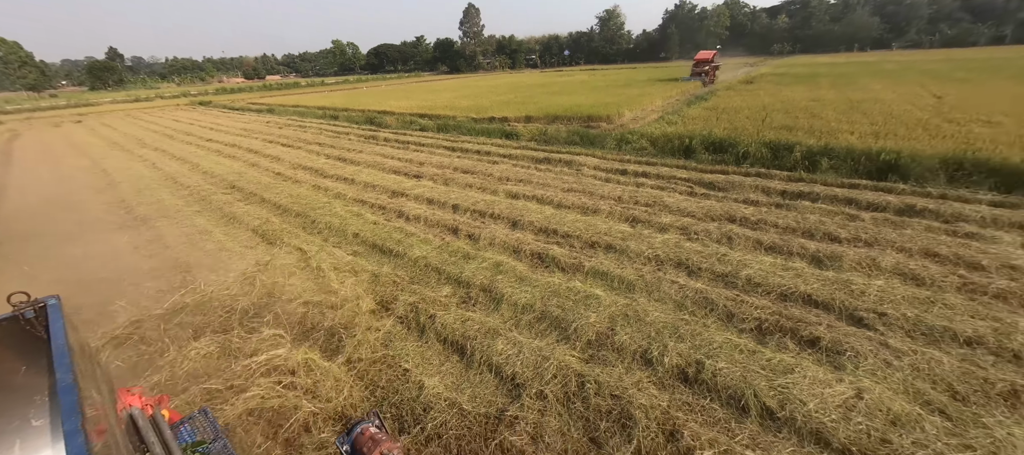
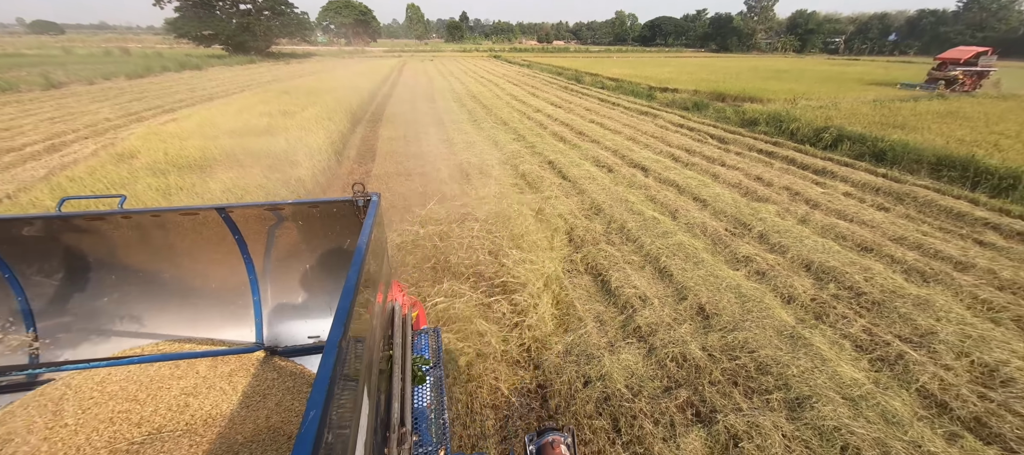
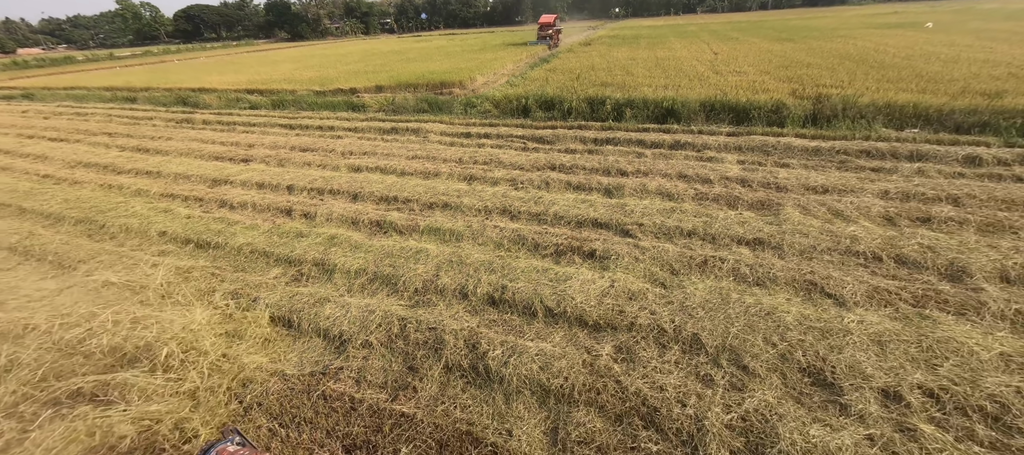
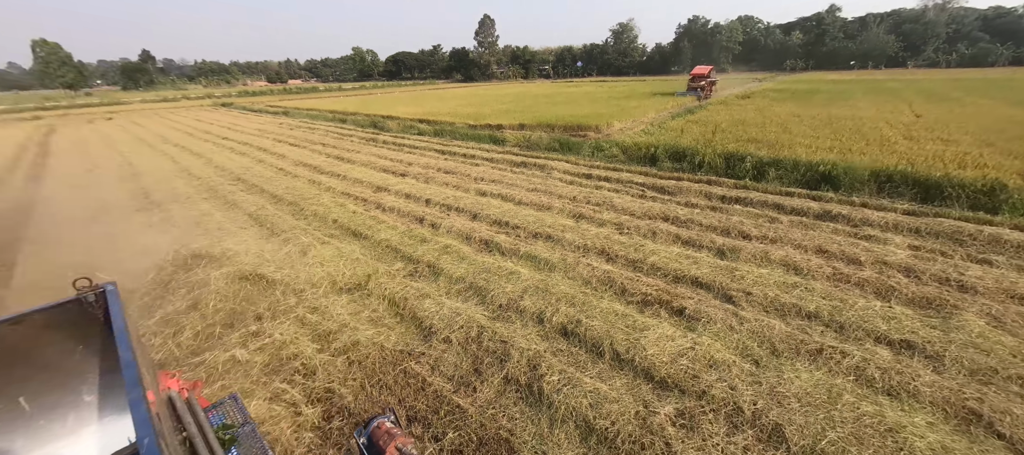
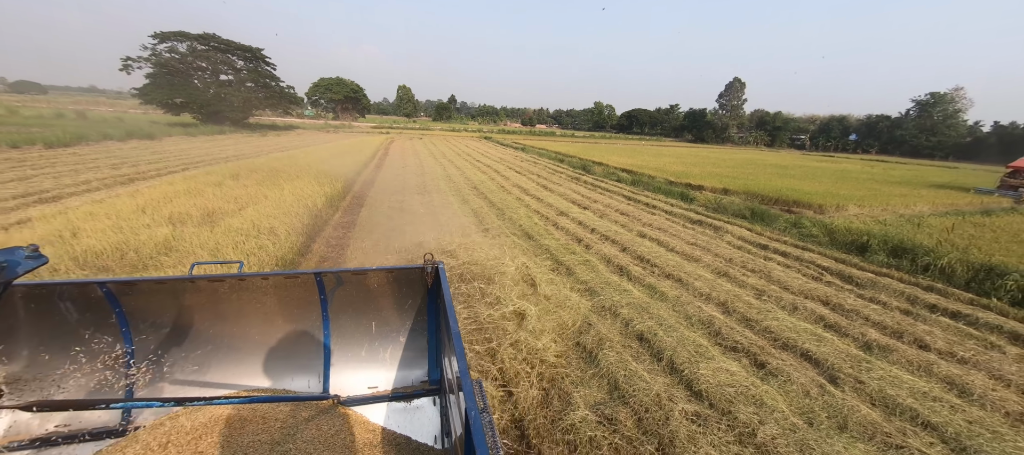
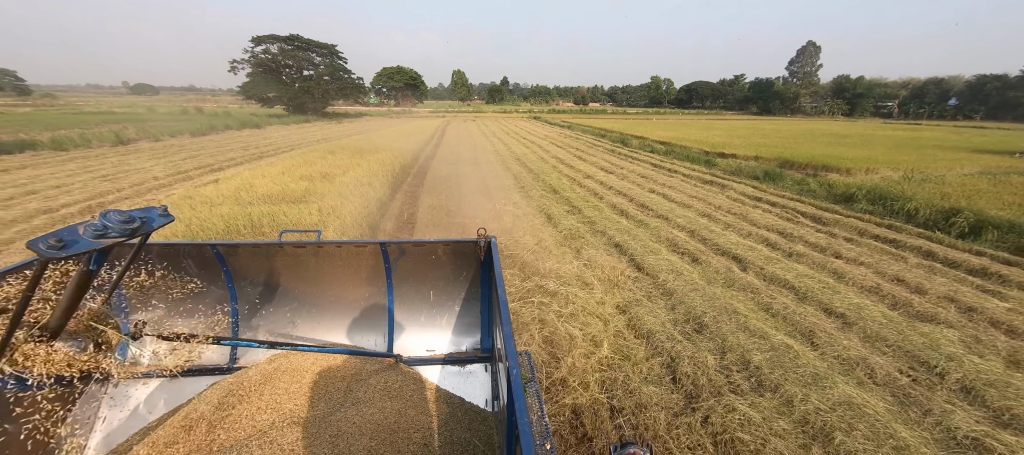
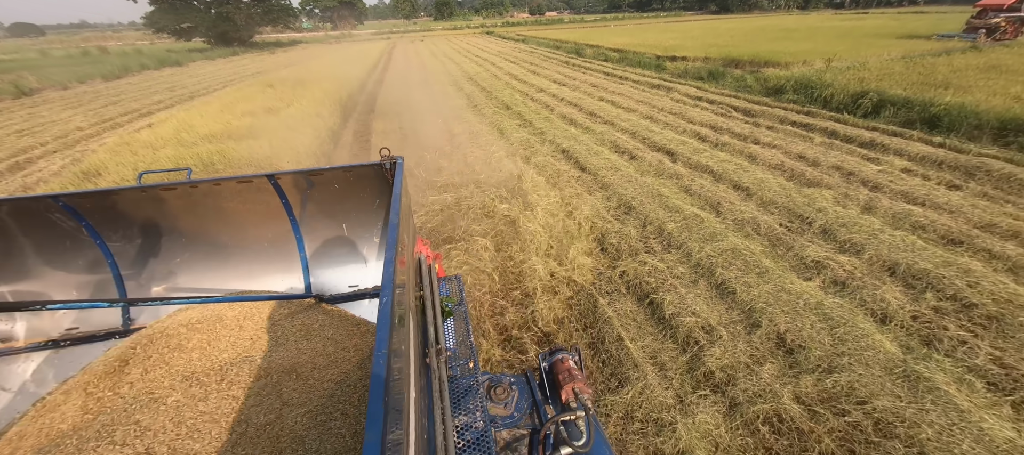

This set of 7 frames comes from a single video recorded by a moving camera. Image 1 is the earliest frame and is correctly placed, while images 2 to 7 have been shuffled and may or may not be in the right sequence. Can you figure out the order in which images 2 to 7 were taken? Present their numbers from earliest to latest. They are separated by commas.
3, 4, 5, 6, 7, 2
